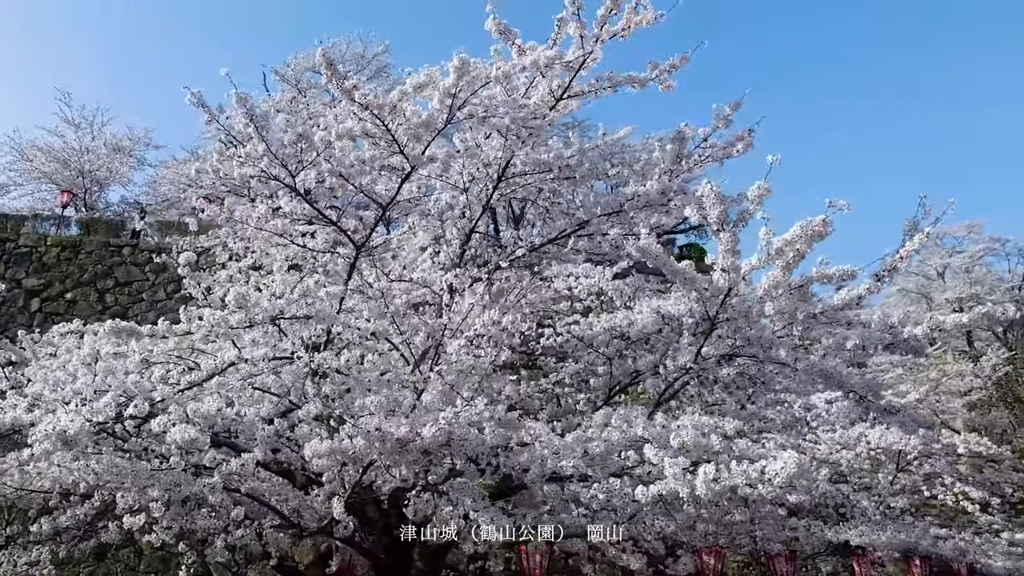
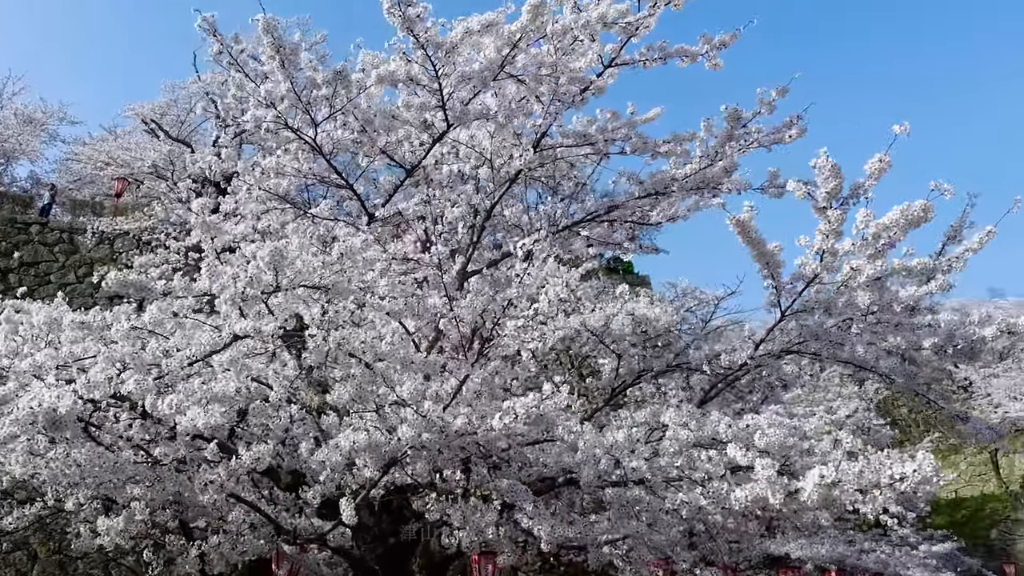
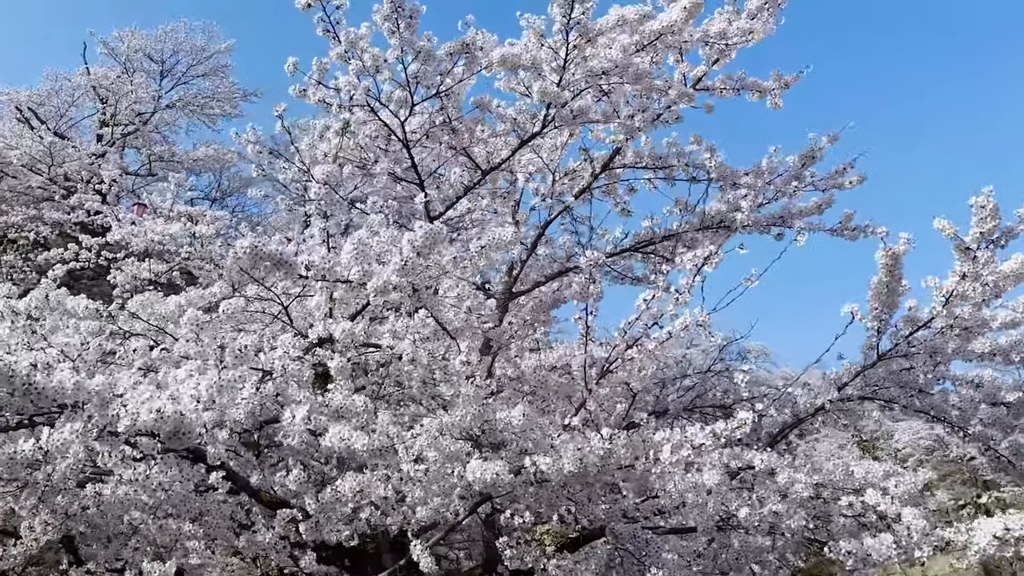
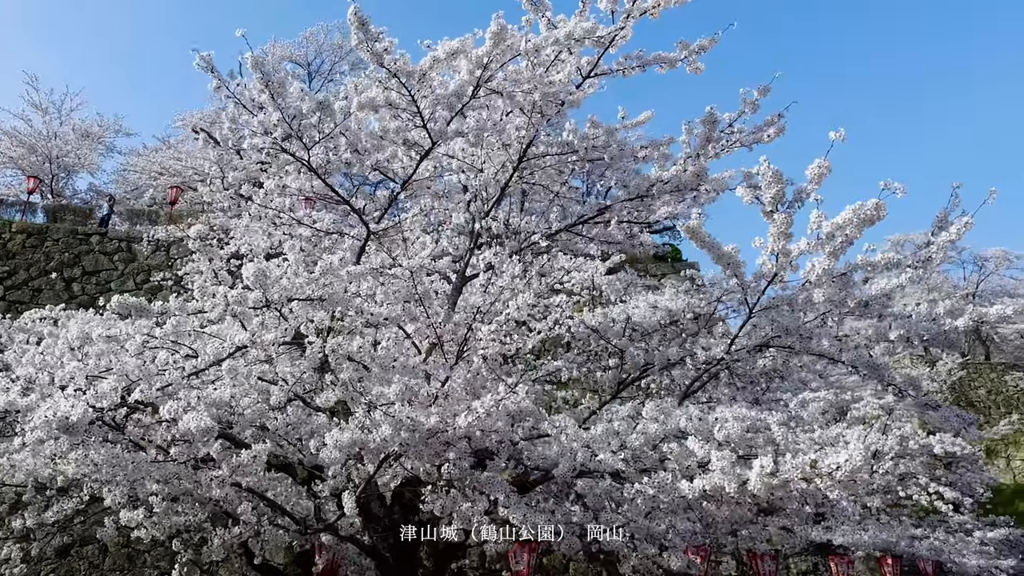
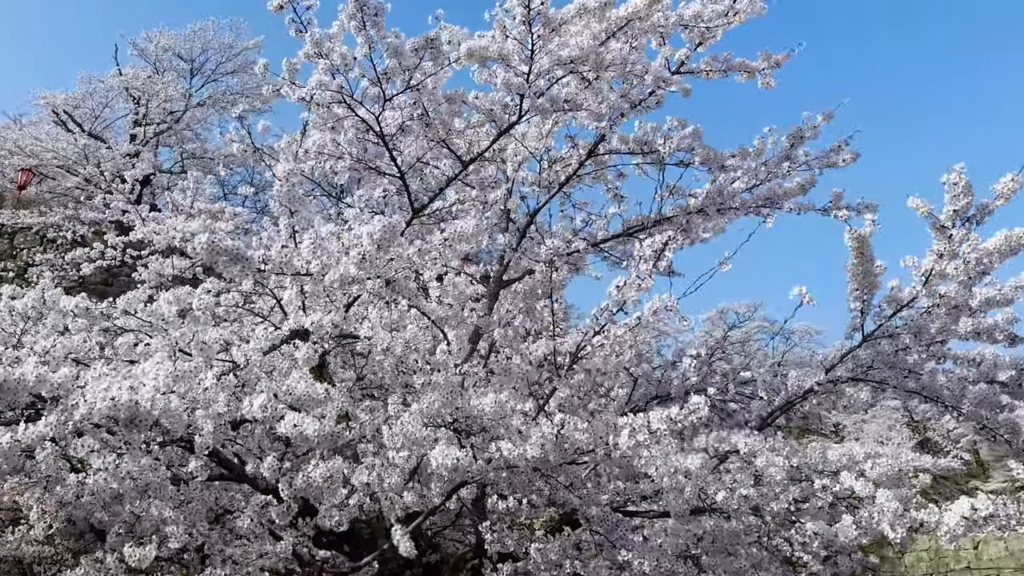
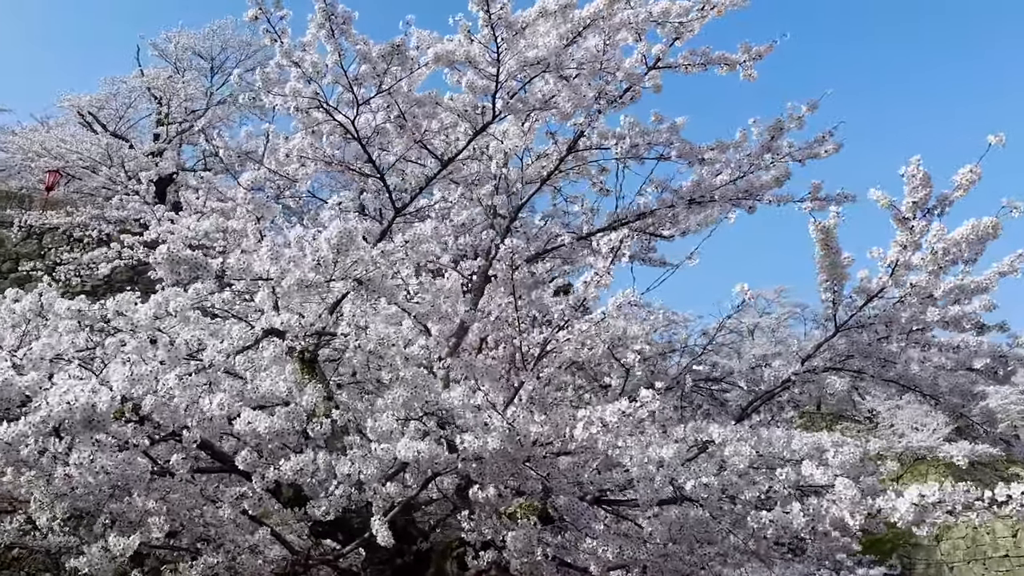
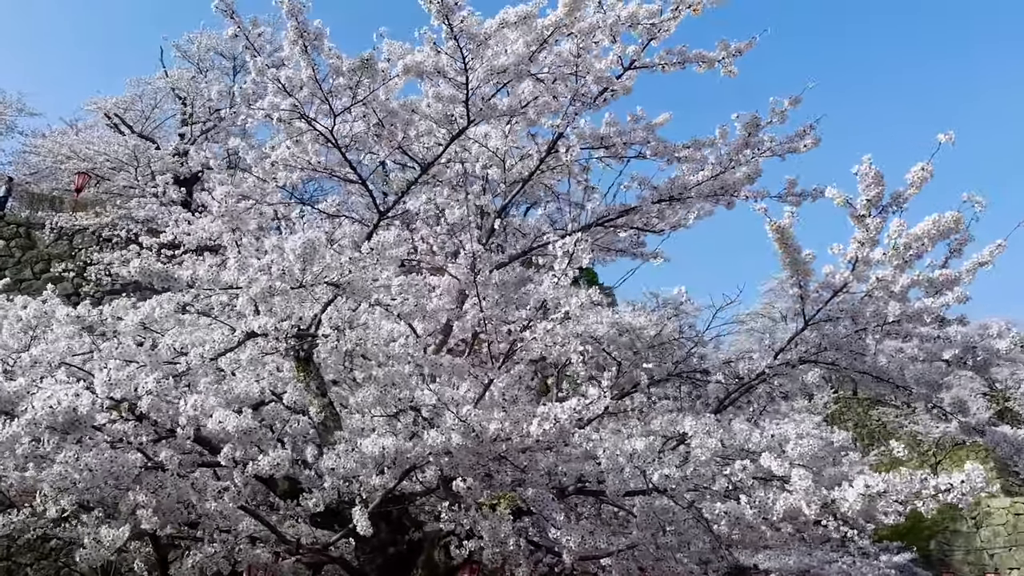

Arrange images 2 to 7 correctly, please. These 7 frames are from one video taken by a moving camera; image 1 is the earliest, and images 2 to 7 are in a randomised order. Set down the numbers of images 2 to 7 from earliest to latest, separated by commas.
4, 2, 7, 6, 5, 3
